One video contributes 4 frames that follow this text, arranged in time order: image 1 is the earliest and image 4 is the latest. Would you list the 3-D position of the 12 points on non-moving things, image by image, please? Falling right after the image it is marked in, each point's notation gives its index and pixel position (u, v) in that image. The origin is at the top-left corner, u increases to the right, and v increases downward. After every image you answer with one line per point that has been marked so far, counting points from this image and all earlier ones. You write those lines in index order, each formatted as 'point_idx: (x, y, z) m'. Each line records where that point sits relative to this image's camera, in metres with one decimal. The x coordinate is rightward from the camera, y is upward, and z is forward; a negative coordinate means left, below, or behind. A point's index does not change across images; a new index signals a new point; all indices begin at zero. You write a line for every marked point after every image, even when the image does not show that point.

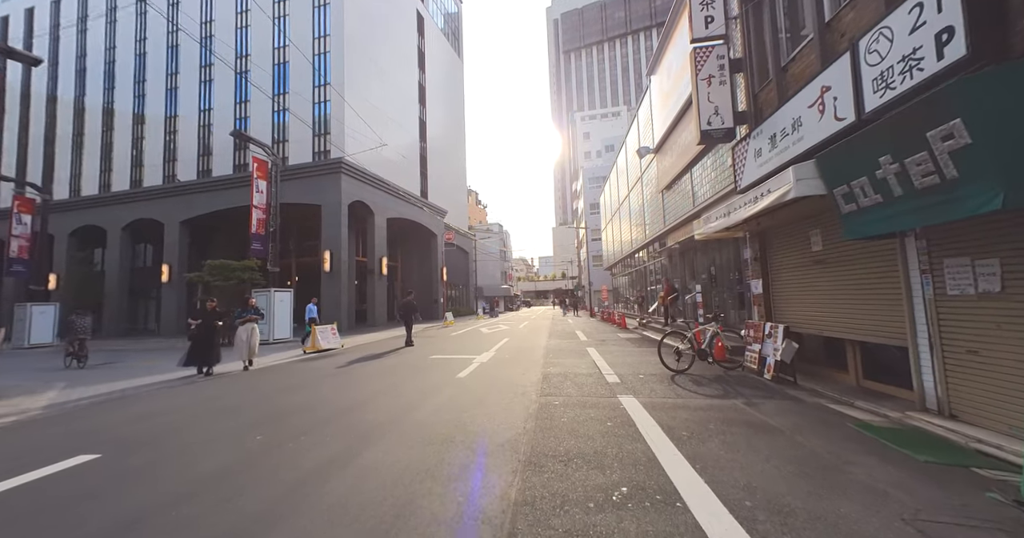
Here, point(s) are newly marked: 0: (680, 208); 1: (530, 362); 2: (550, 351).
0: (+7.1, +2.6, +16.7) m
1: (+0.5, -2.3, +9.9) m
2: (+1.2, -2.5, +12.0) m
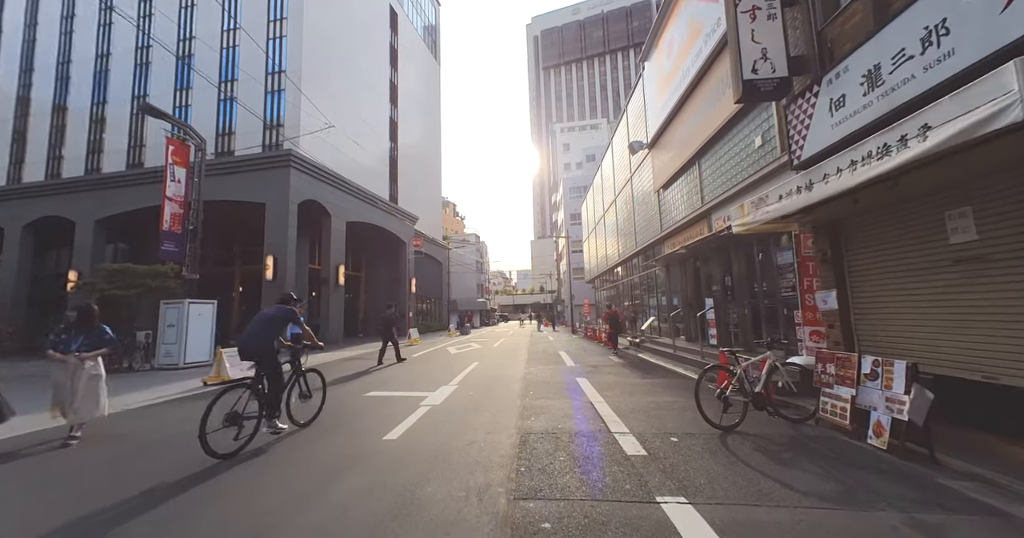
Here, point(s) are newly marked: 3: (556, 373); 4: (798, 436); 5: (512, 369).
0: (+6.2, +2.2, +14.4) m
1: (-0.1, -2.4, +7.0) m
2: (+0.4, -2.7, +9.2) m
3: (+1.2, -2.8, +10.5) m
4: (+3.5, -2.1, +4.9) m
5: (0.0, -3.0, +11.8) m
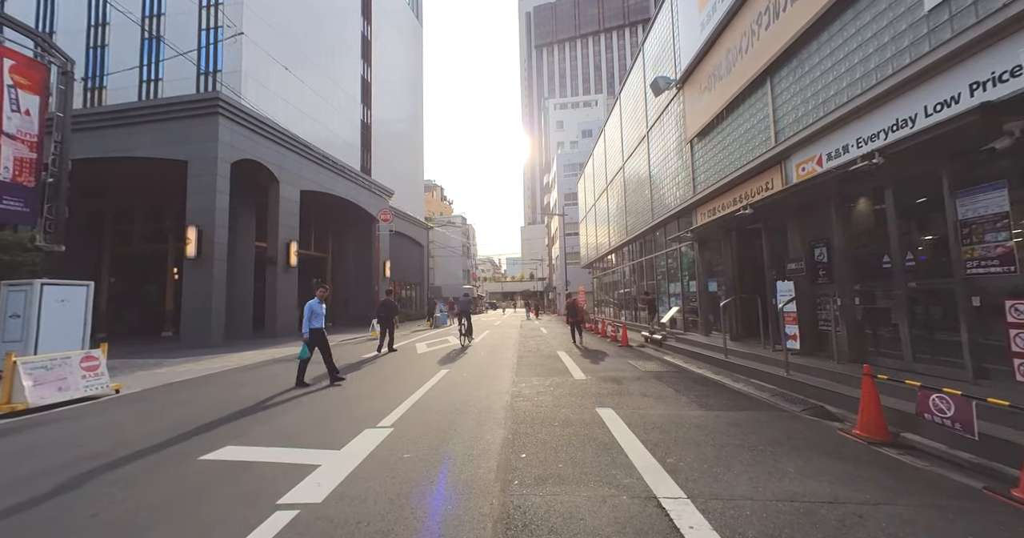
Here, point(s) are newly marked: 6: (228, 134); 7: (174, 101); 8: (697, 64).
0: (+5.8, +2.9, +10.5) m
1: (-0.4, -1.9, +3.2) m
2: (+0.1, -2.1, +5.3) m
3: (+0.8, -2.2, +6.7) m
4: (+3.4, -1.6, +1.1) m
5: (-0.4, -2.3, +8.0) m
6: (-12.4, +5.9, +17.3) m
7: (-14.4, +7.2, +16.9) m
8: (+5.5, +6.0, +11.5) m
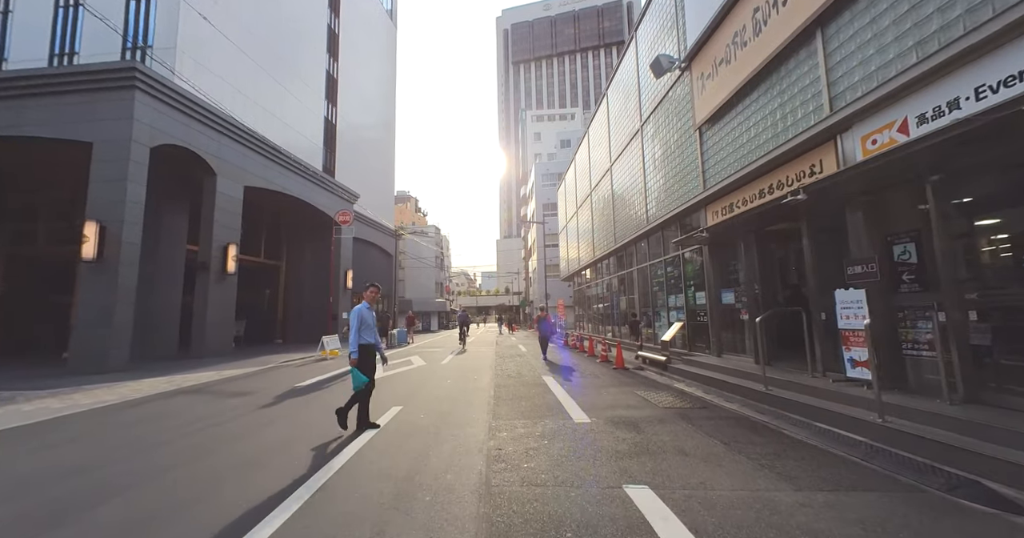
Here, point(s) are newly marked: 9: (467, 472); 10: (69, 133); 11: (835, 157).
0: (+5.3, +2.8, +8.7) m
1: (-0.4, -1.7, +0.8) m
2: (0.0, -2.0, +3.0) m
3: (+0.6, -2.1, +4.4) m
4: (+3.5, -1.4, -1.0) m
5: (-0.7, -2.3, +5.6) m
6: (-13.3, +5.7, +14.5) m
7: (-15.2, +7.0, +14.0) m
8: (+5.0, +5.8, +9.8) m
9: (-0.5, -2.1, +4.1) m
10: (-15.5, +4.8, +13.9) m
11: (+5.2, +1.8, +6.2) m
